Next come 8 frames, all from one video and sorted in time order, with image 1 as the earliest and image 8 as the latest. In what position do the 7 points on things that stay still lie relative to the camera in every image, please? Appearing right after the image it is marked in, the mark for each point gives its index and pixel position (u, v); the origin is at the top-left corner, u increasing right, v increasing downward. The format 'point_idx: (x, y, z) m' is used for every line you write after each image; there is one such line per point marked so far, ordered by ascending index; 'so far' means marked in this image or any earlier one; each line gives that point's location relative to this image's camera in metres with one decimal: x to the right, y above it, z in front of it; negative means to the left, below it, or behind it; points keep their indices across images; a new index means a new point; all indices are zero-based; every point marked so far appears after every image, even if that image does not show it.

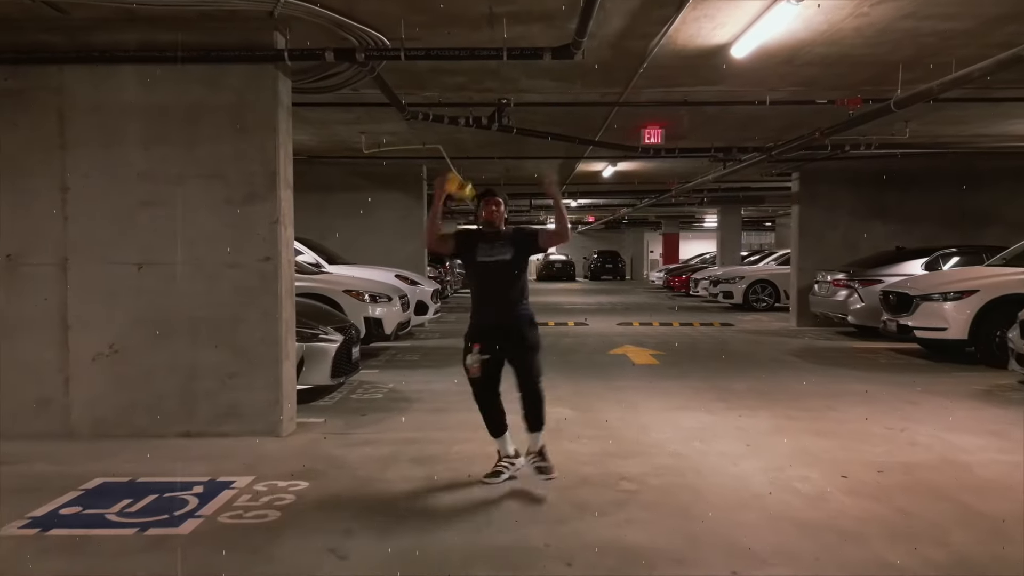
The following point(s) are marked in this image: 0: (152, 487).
0: (-2.1, -1.1, +4.1) m
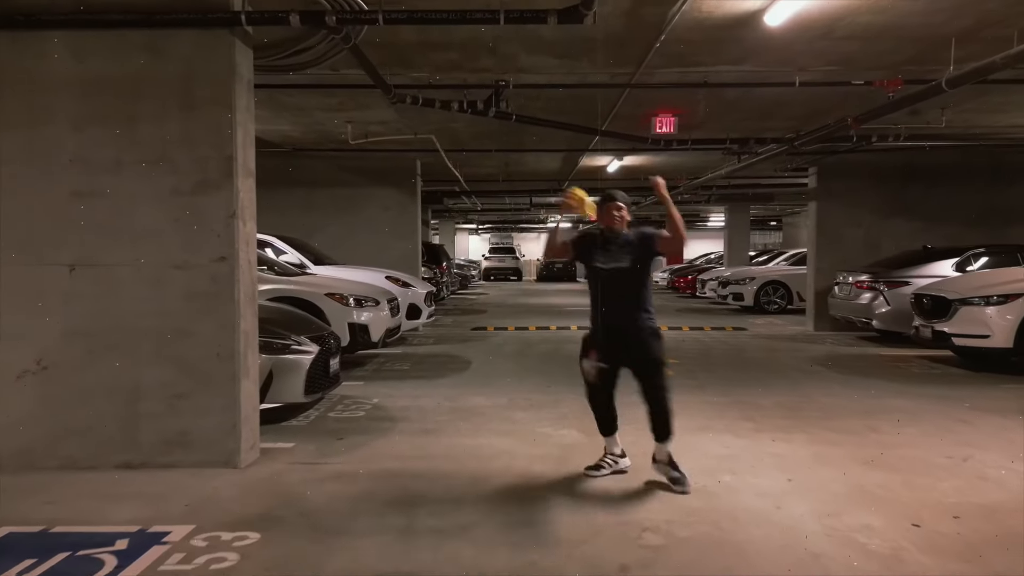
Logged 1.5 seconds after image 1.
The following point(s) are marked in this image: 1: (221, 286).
0: (-2.1, -1.2, +3.4) m
1: (-1.8, 0.0, +4.4) m
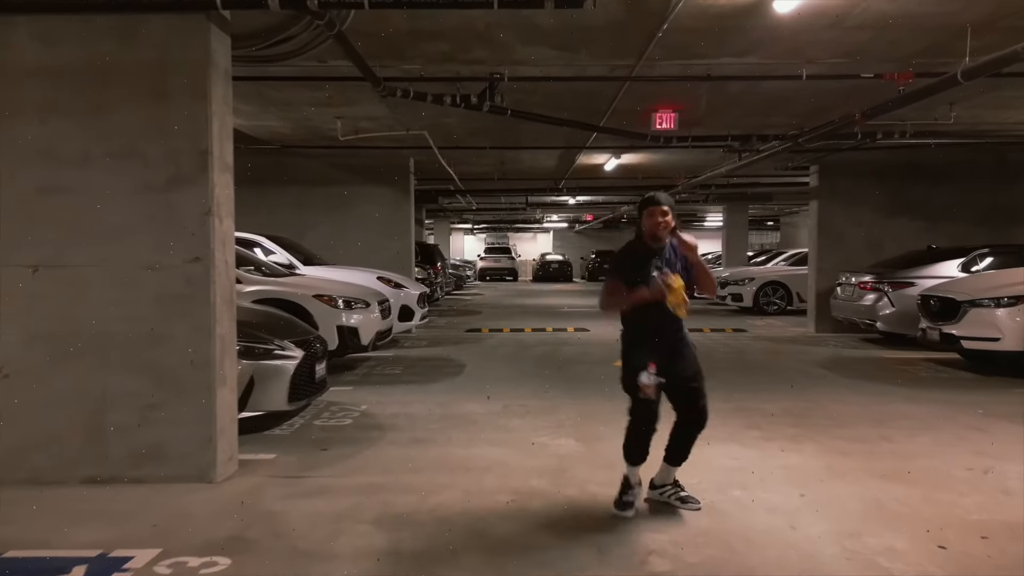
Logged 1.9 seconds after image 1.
0: (-2.1, -1.2, +3.1) m
1: (-1.8, 0.0, +4.1) m
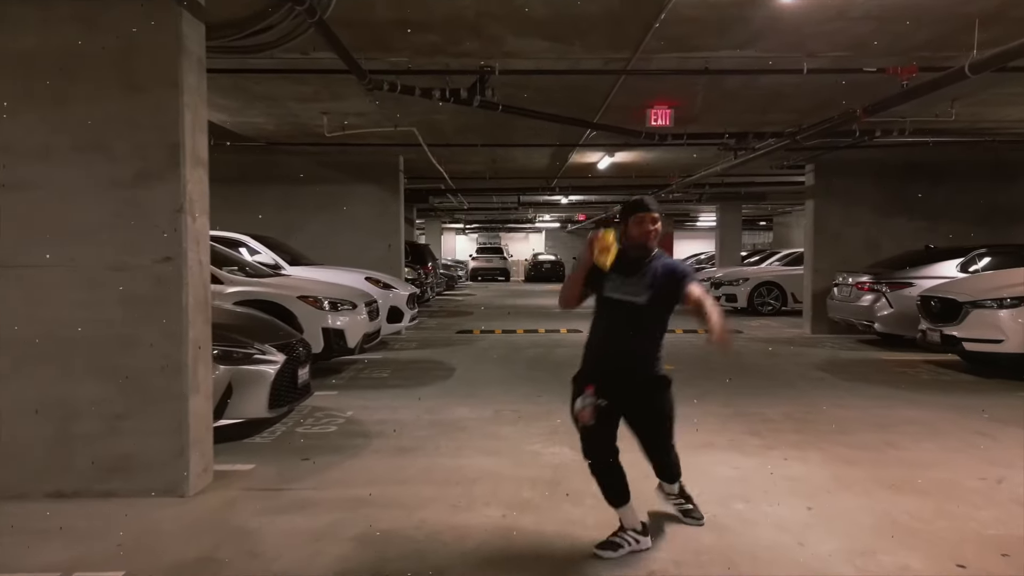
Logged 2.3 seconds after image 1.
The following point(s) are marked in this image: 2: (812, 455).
0: (-2.1, -1.2, +2.8) m
1: (-1.8, 0.0, +3.9) m
2: (+1.9, -1.1, +4.7) m
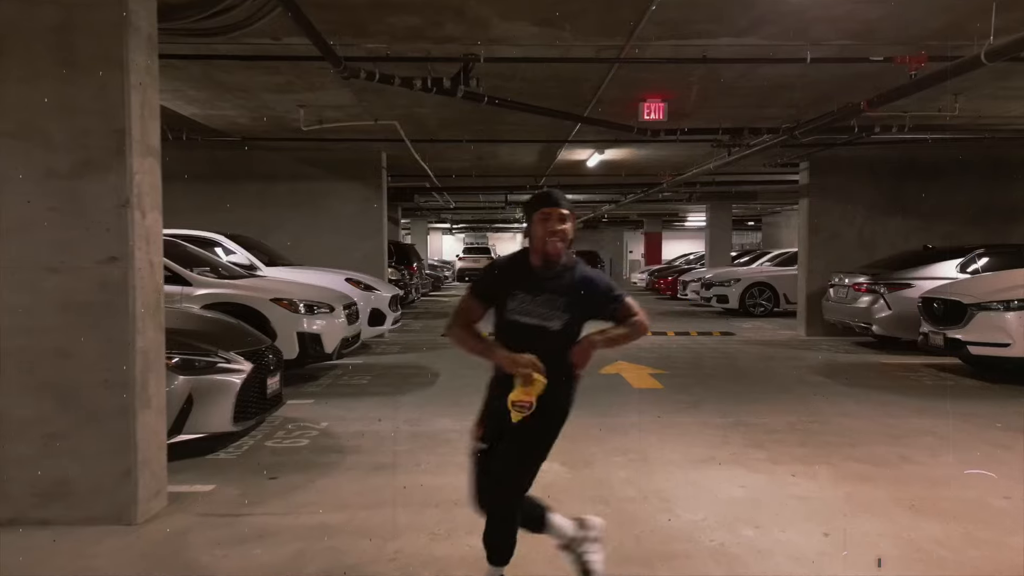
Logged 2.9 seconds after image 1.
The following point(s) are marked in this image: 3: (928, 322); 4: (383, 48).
0: (-2.2, -1.2, +2.4) m
1: (-1.9, 0.0, +3.5) m
2: (+1.8, -1.1, +4.4) m
3: (+4.6, -0.4, +8.0) m
4: (-1.0, +1.8, +5.6) m
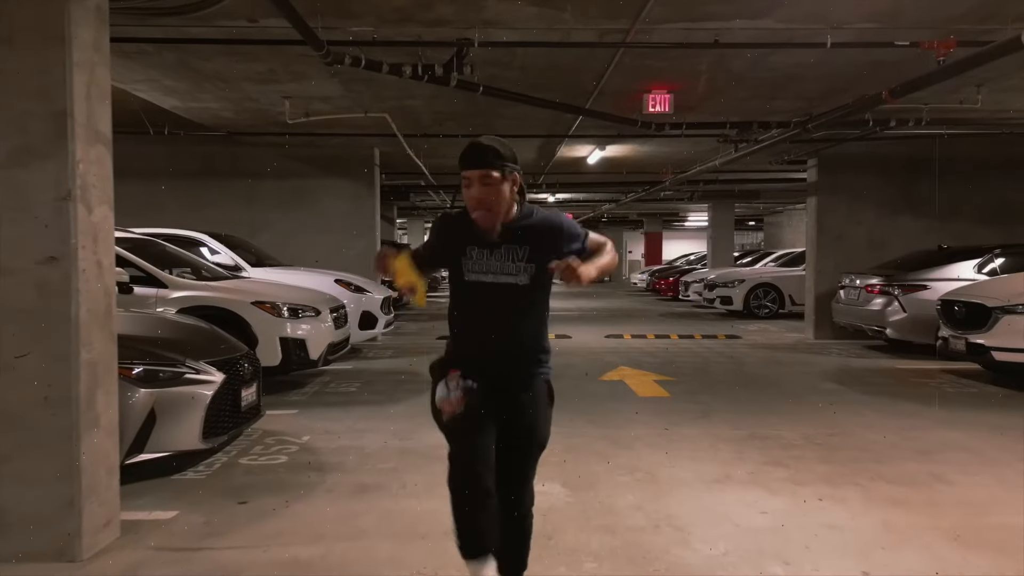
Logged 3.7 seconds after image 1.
0: (-2.2, -1.2, +2.0) m
1: (-1.9, 0.0, +3.1) m
2: (+1.8, -1.1, +3.9) m
3: (+4.5, -0.4, +7.6) m
4: (-1.0, +1.8, +5.2) m
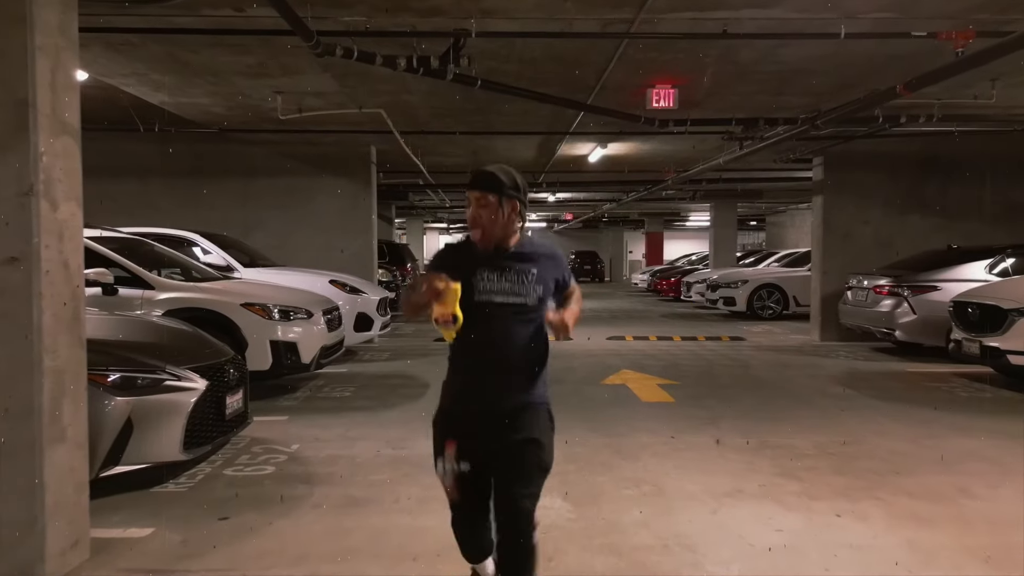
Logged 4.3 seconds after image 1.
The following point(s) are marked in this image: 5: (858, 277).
0: (-2.2, -1.2, +1.8) m
1: (-1.9, -0.1, +2.8) m
2: (+1.8, -1.1, +3.7) m
3: (+4.5, -0.4, +7.4) m
4: (-1.0, +1.8, +5.0) m
5: (+4.7, +0.1, +9.8) m
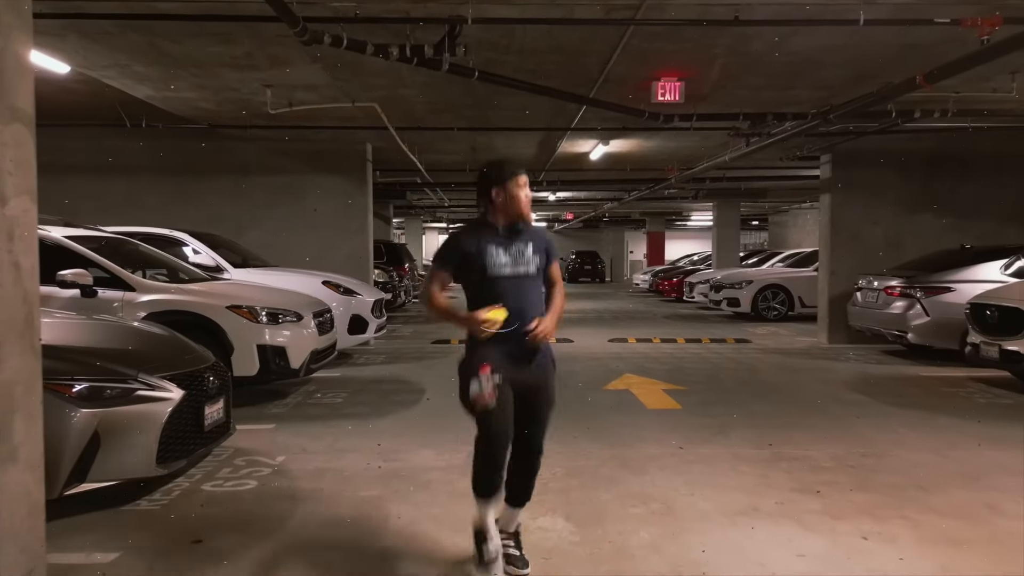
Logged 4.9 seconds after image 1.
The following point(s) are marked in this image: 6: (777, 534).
0: (-2.2, -1.3, +1.5) m
1: (-1.9, -0.1, +2.5) m
2: (+1.8, -1.1, +3.4) m
3: (+4.5, -0.4, +7.1) m
4: (-1.0, +1.8, +4.7) m
5: (+4.6, +0.1, +9.5) m
6: (+1.2, -1.1, +3.4) m
